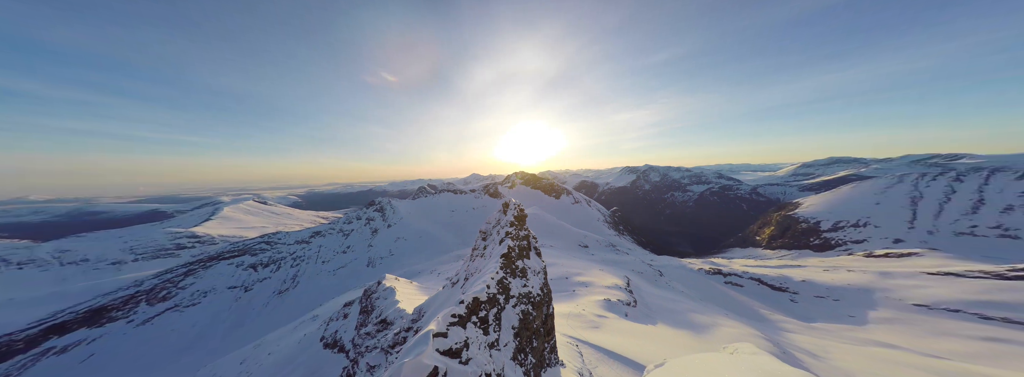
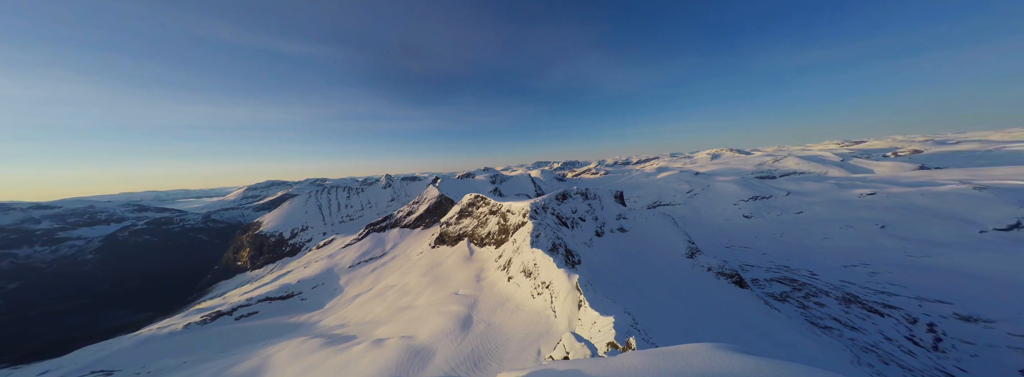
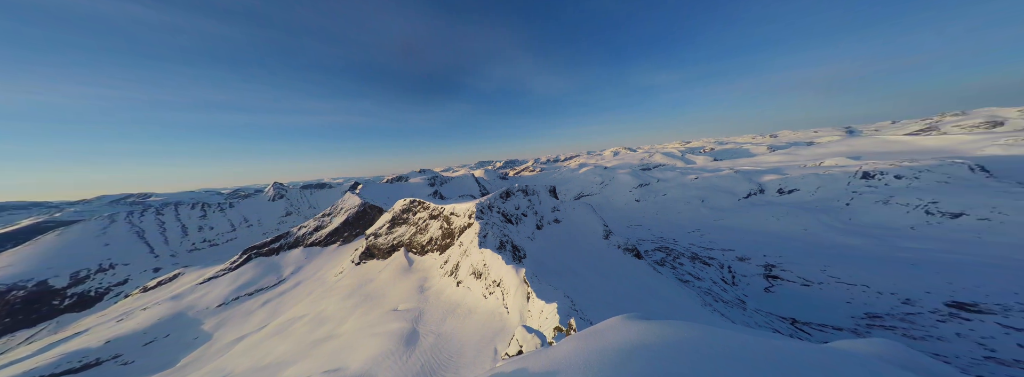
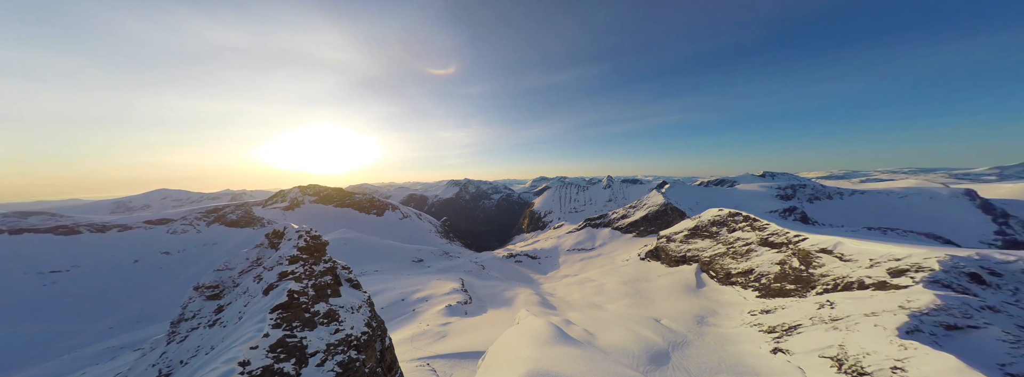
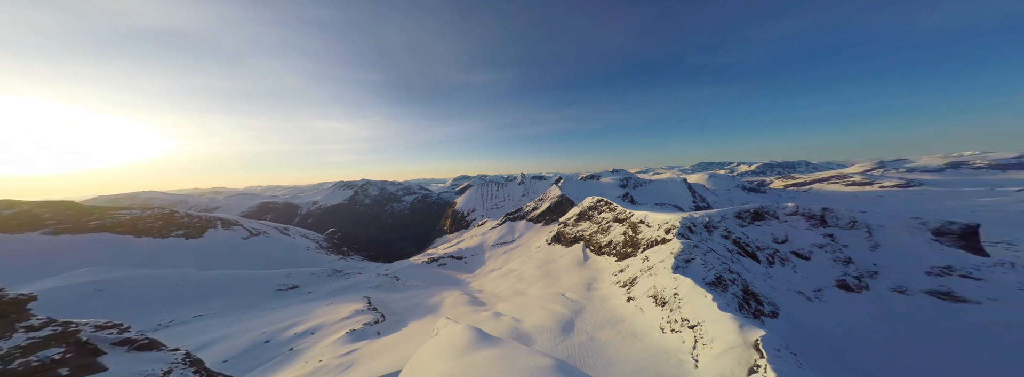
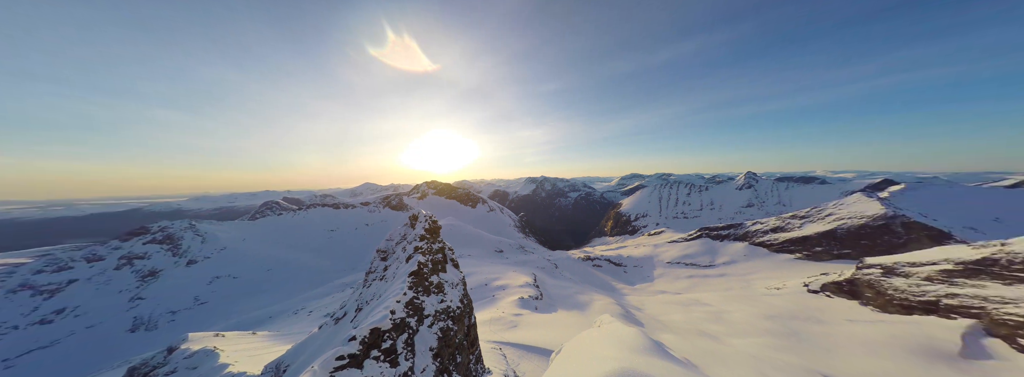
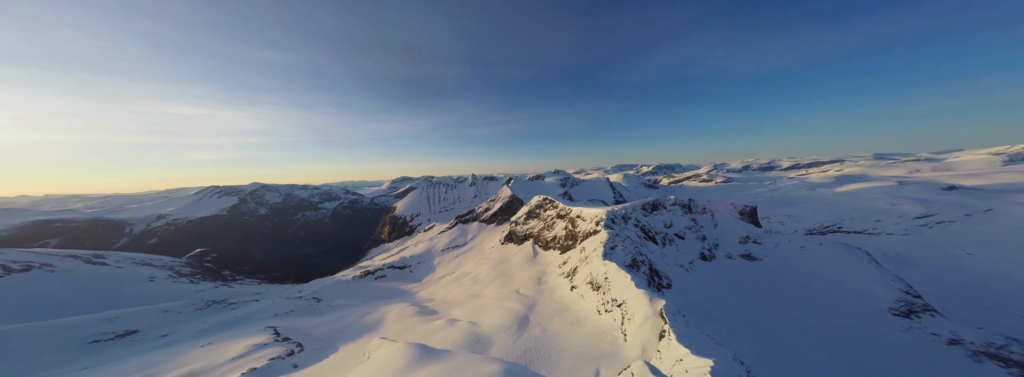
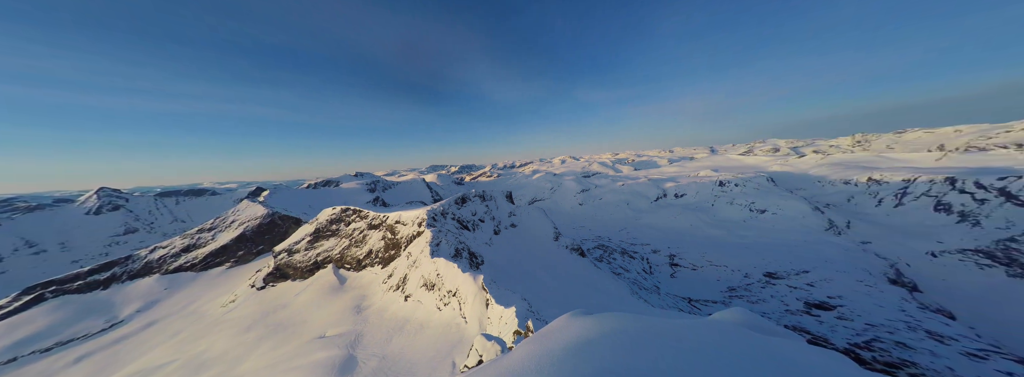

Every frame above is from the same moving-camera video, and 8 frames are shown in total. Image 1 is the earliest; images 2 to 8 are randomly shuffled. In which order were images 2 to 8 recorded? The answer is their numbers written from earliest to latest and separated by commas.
6, 4, 5, 7, 2, 3, 8
